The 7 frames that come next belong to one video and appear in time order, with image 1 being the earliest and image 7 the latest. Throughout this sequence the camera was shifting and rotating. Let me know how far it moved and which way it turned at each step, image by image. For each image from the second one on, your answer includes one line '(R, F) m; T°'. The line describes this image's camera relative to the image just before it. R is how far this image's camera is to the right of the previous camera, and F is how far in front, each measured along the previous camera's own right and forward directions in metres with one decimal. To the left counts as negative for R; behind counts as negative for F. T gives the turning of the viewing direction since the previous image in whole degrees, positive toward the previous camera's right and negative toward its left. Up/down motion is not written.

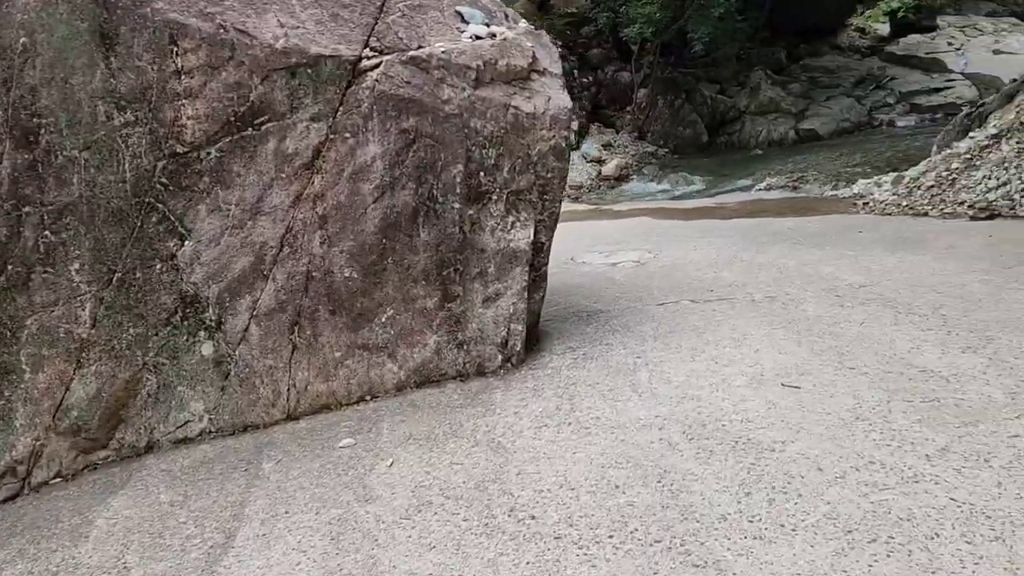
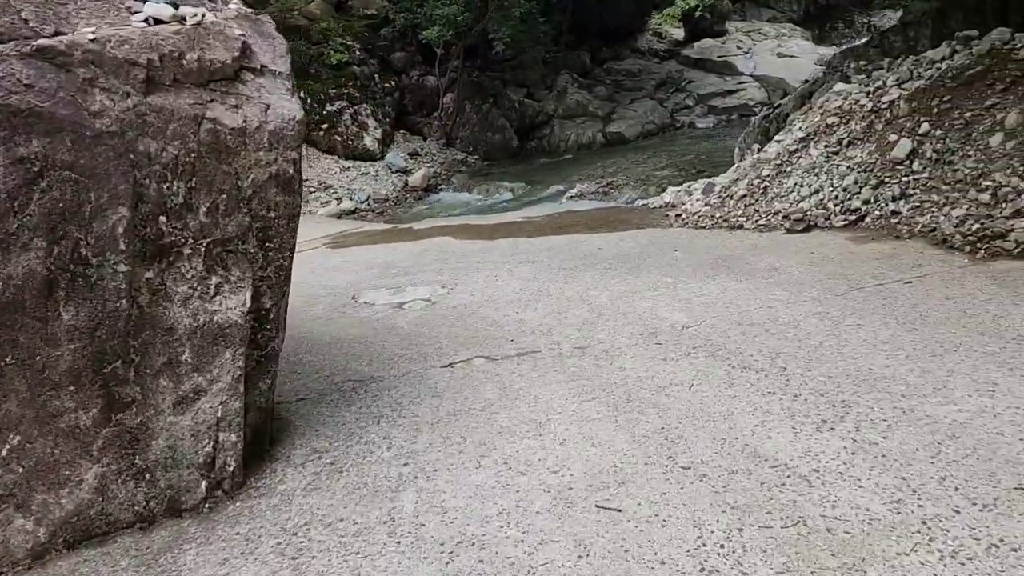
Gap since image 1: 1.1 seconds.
(+0.3, +0.9) m; +12°
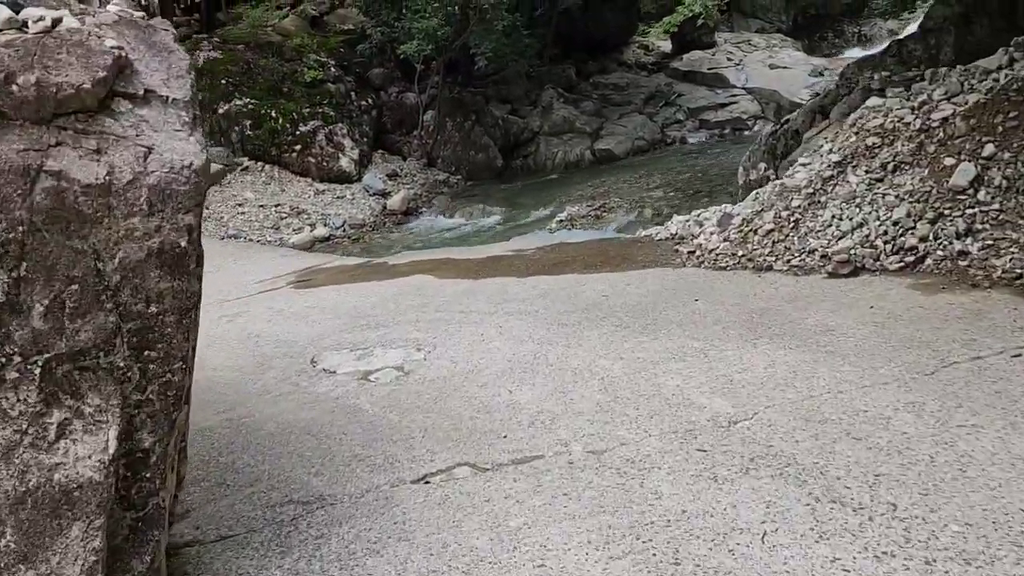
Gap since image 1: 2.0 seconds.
(0.0, +0.8) m; +1°
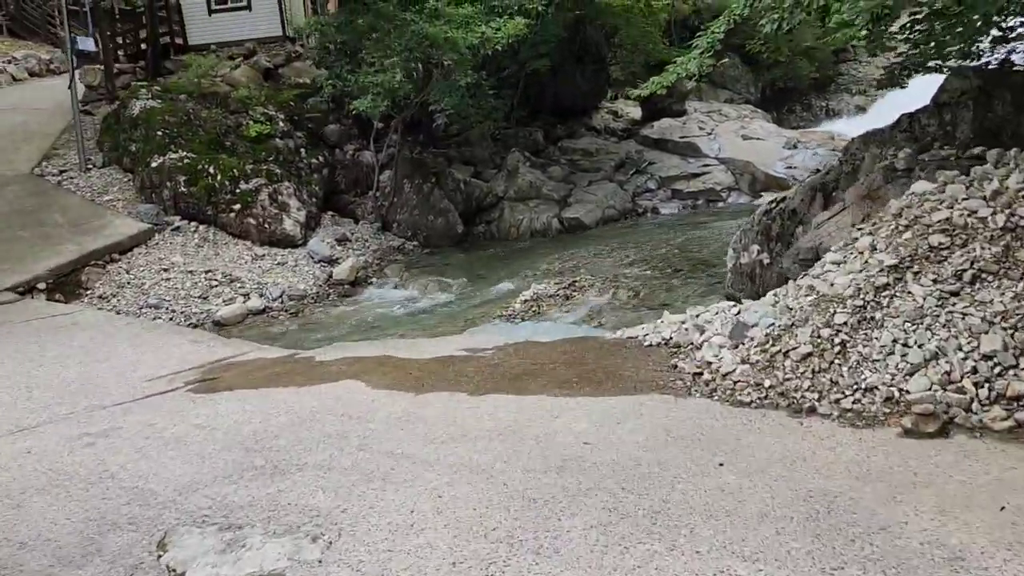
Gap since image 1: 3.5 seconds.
(0.0, +1.2) m; +3°
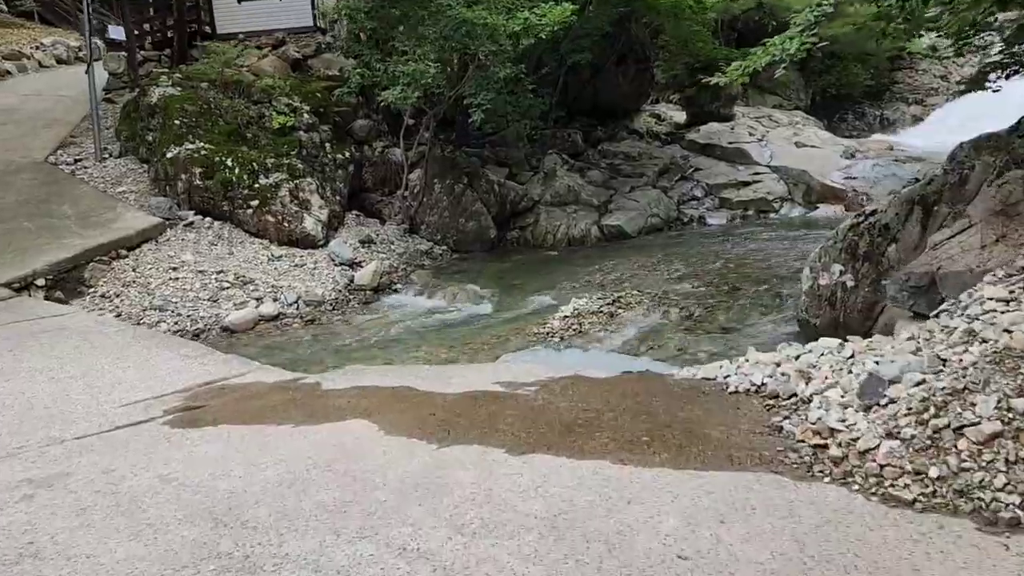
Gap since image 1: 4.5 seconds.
(-0.1, +1.0) m; -2°
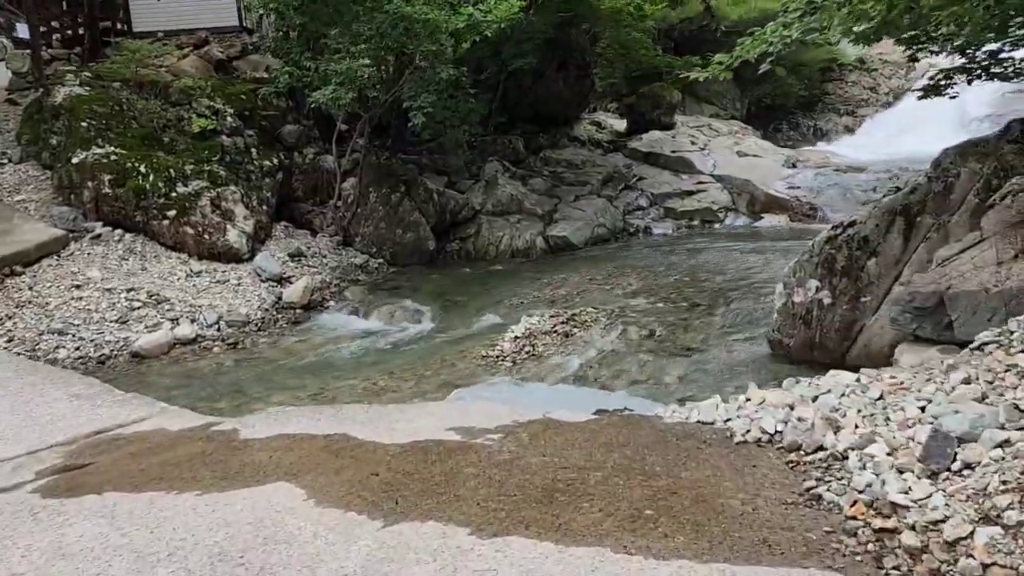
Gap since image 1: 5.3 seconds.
(-0.1, +0.7) m; +5°
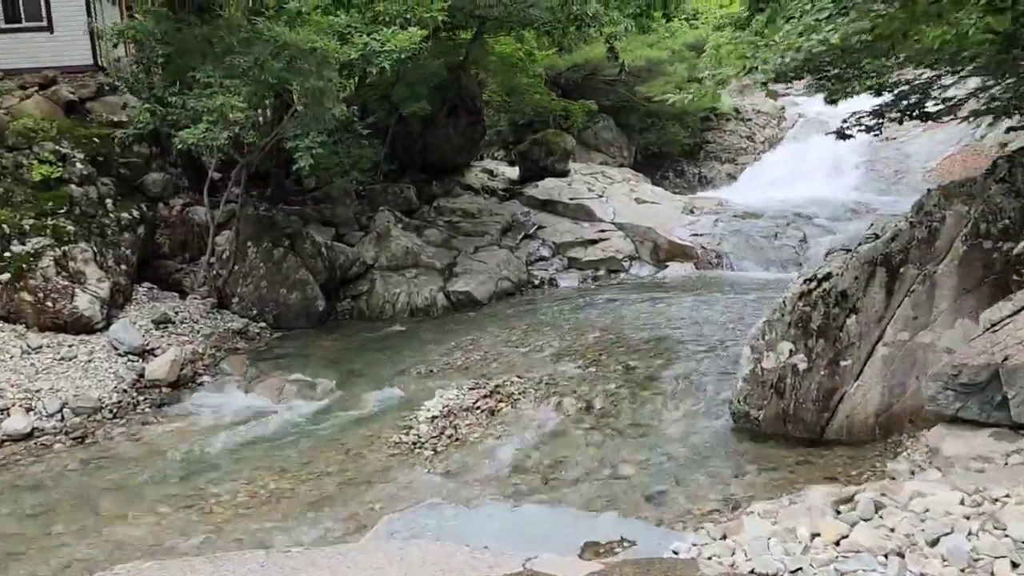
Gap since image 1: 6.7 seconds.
(-0.3, +1.1) m; +8°
